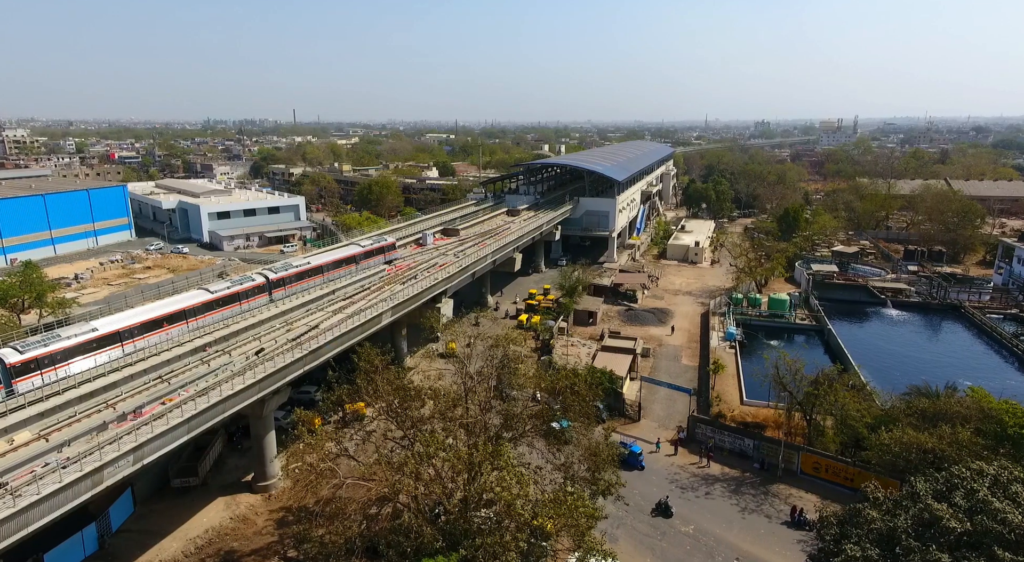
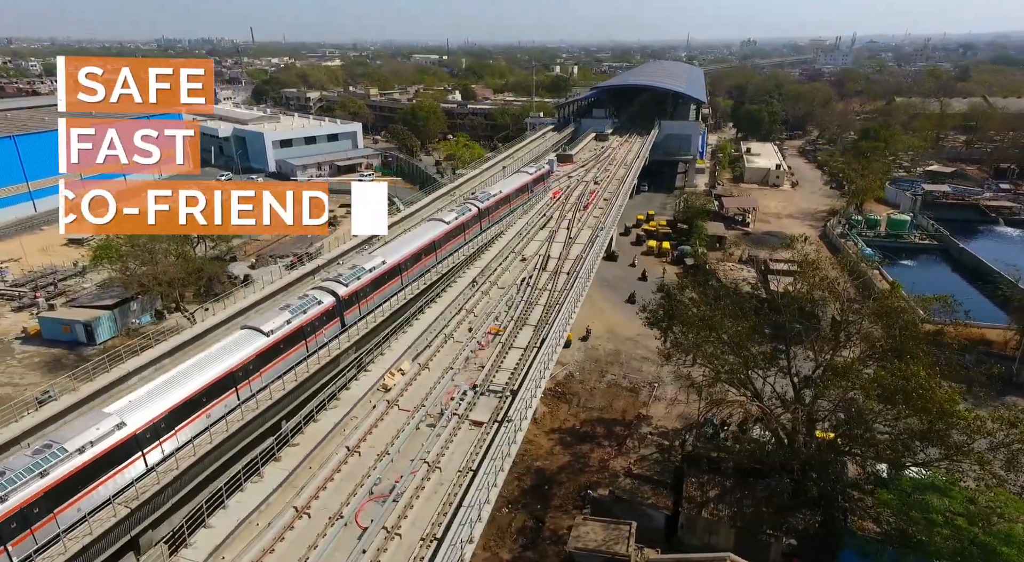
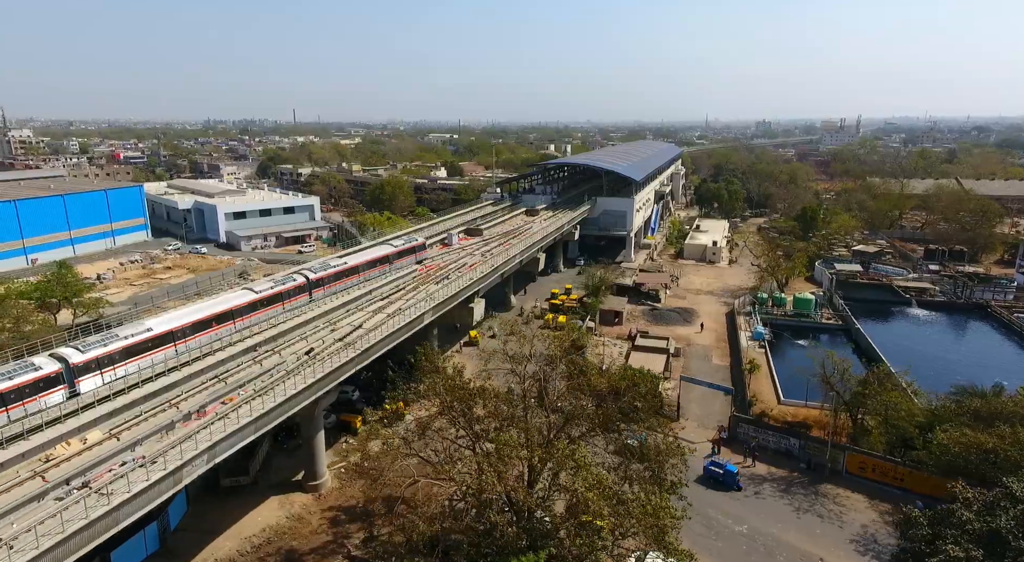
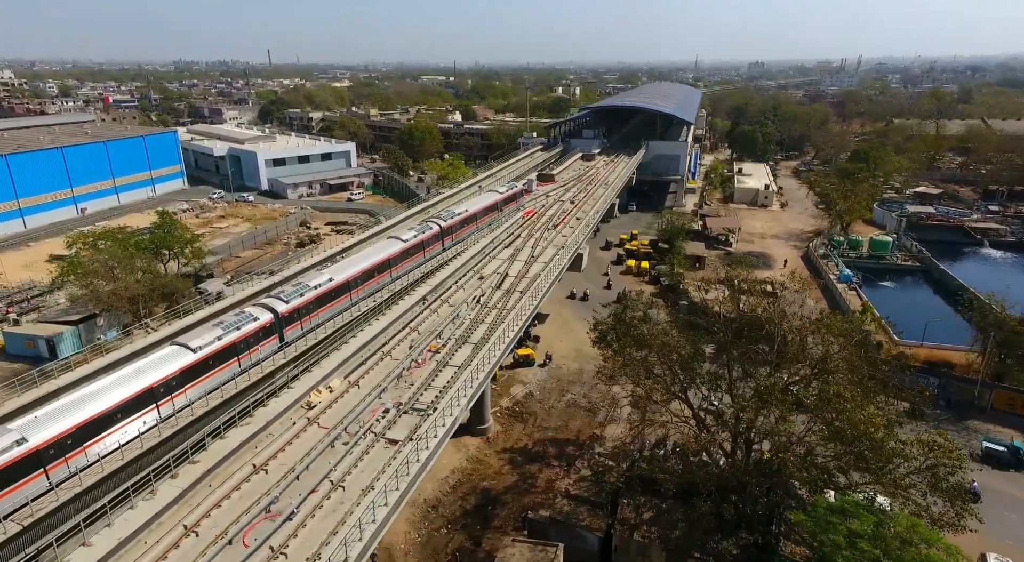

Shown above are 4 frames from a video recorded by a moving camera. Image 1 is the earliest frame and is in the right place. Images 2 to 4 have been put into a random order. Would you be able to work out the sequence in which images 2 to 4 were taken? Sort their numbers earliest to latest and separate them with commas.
3, 4, 2
